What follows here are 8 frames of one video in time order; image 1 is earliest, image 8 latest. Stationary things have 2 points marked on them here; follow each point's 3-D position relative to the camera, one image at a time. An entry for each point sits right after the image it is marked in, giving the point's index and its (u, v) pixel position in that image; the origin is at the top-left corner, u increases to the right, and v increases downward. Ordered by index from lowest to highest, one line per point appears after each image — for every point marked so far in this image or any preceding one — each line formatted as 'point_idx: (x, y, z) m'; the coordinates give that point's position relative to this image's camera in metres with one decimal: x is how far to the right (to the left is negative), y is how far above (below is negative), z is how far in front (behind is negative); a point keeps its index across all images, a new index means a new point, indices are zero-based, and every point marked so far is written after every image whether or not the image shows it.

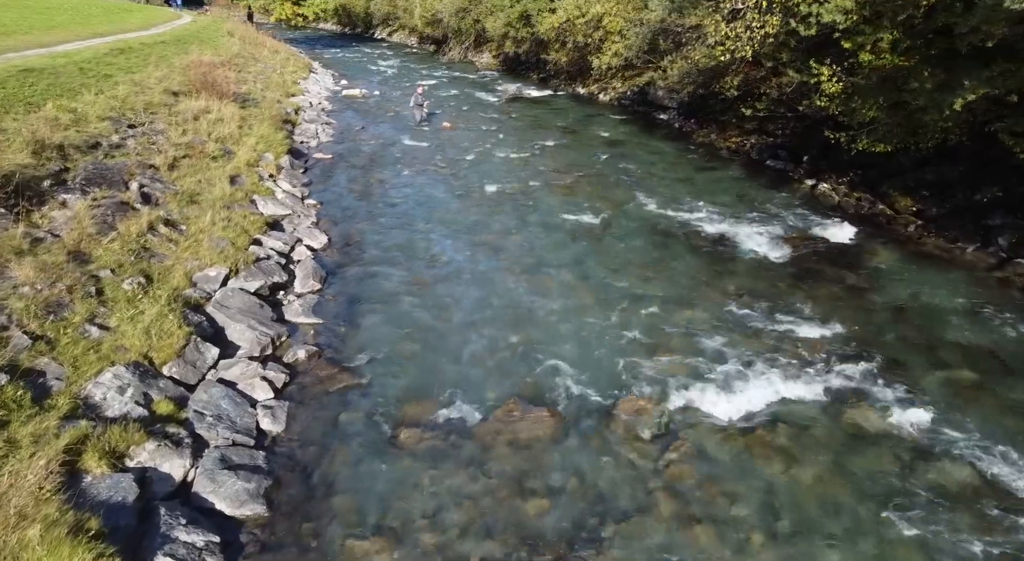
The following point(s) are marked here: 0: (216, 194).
0: (-7.6, +2.2, +18.2) m
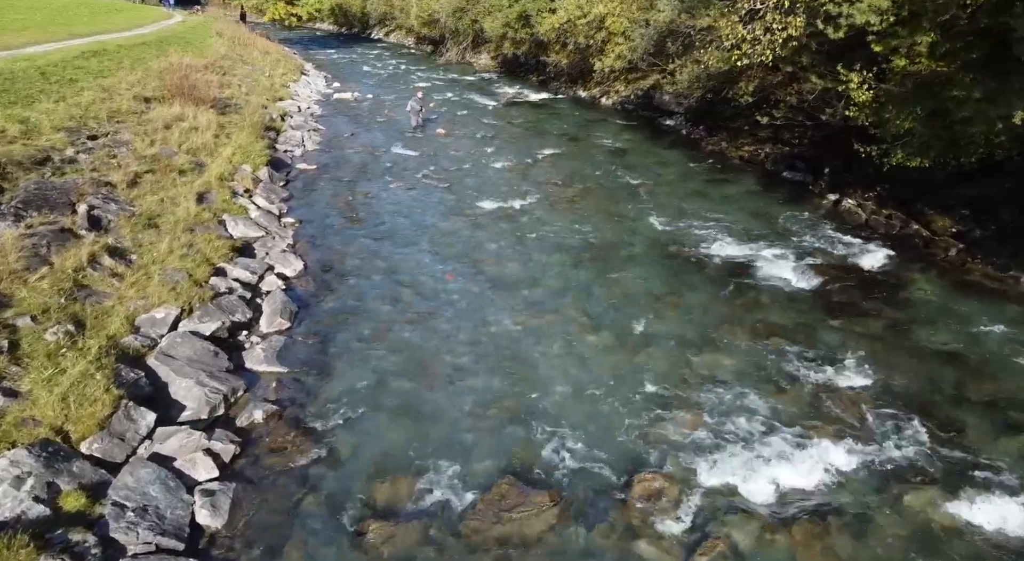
0: (-7.7, +1.5, +16.4) m
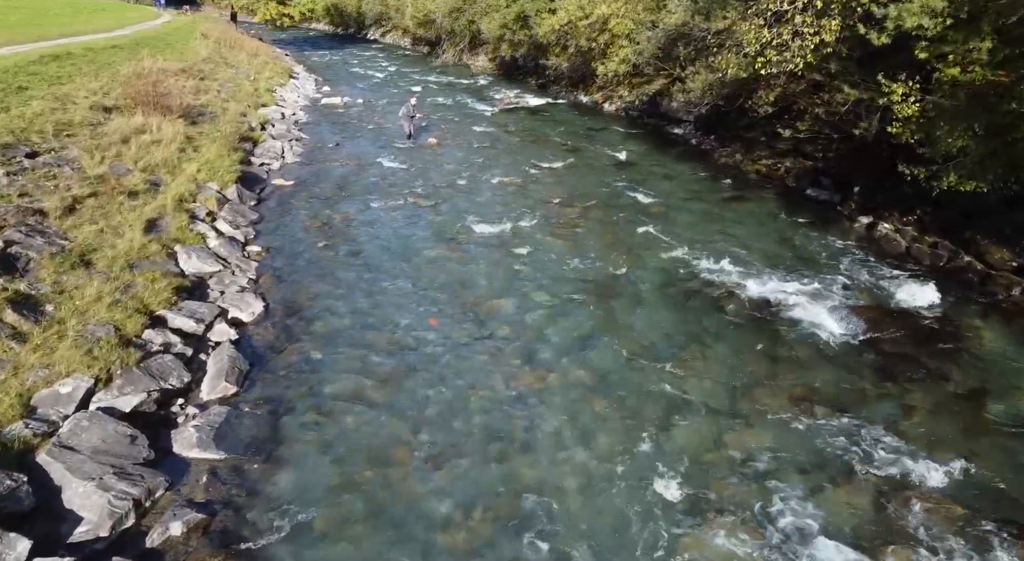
0: (-7.8, +0.7, +14.1) m
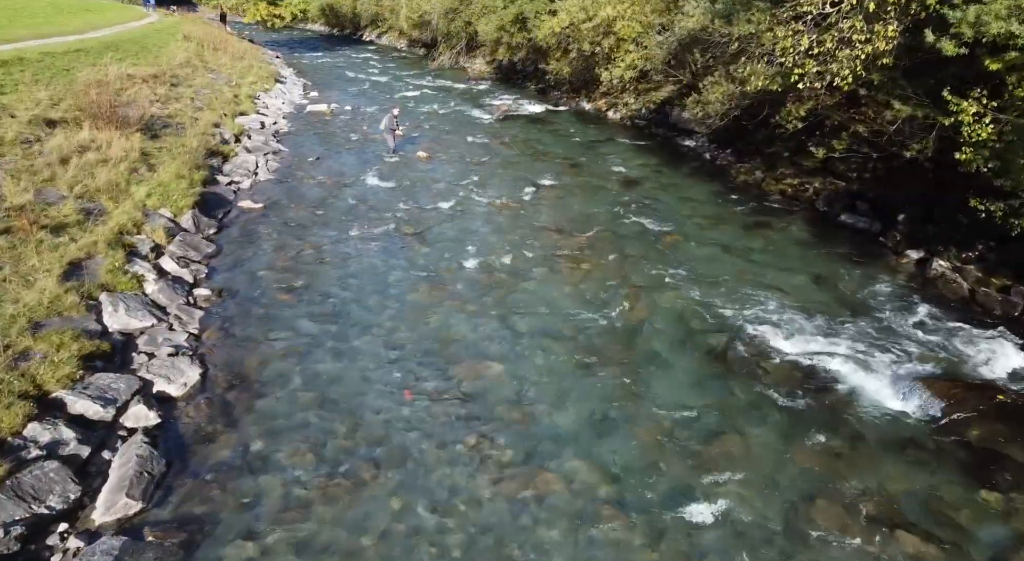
0: (-7.9, -0.3, +11.6) m
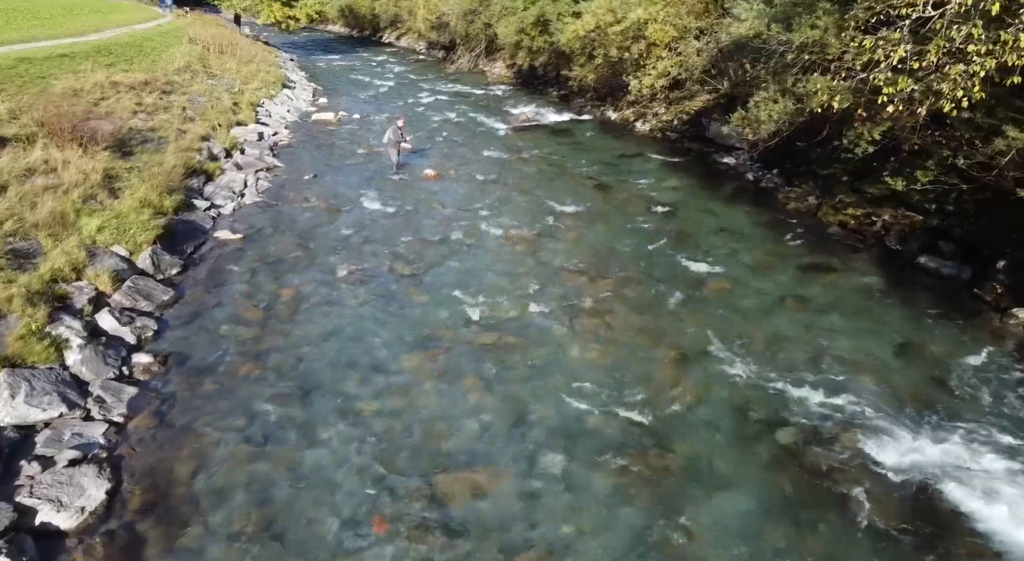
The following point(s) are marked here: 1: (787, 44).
0: (-7.8, -1.4, +8.9) m
1: (+6.7, +5.8, +17.3) m
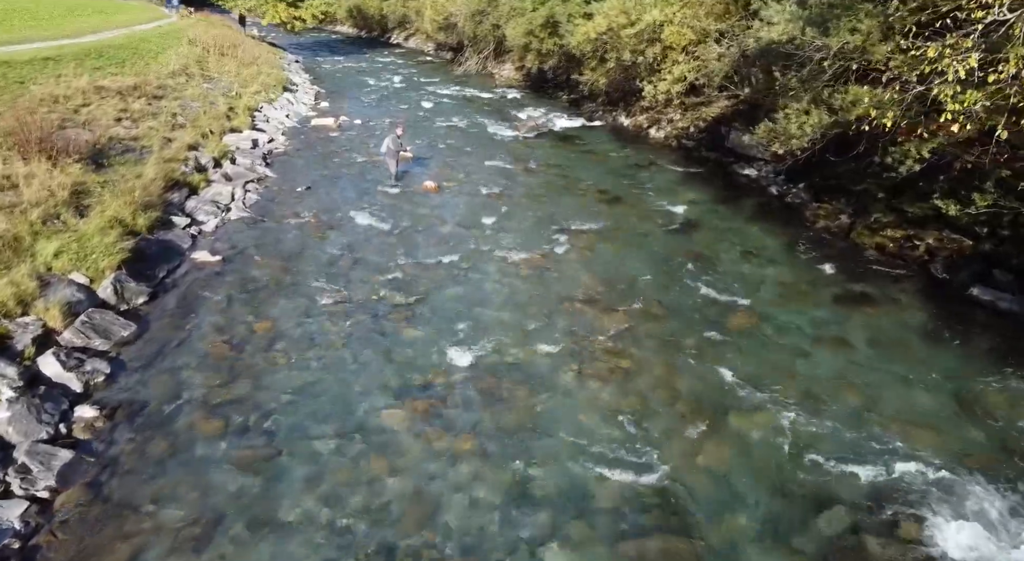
0: (-7.9, -2.0, +7.4) m
1: (+6.8, +5.1, +15.6) m
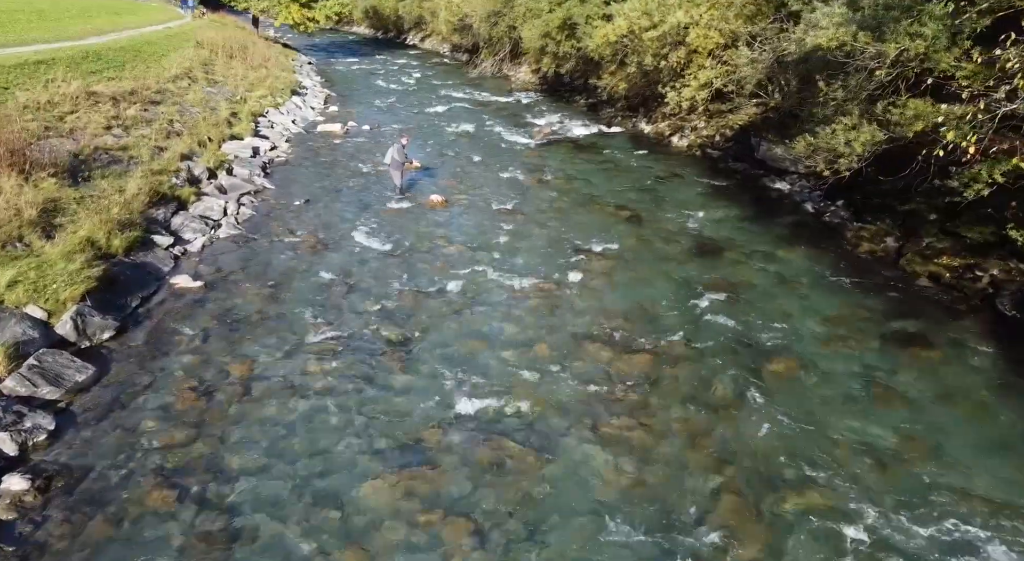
0: (-7.9, -2.6, +5.9) m
1: (+7.0, +4.4, +13.8) m
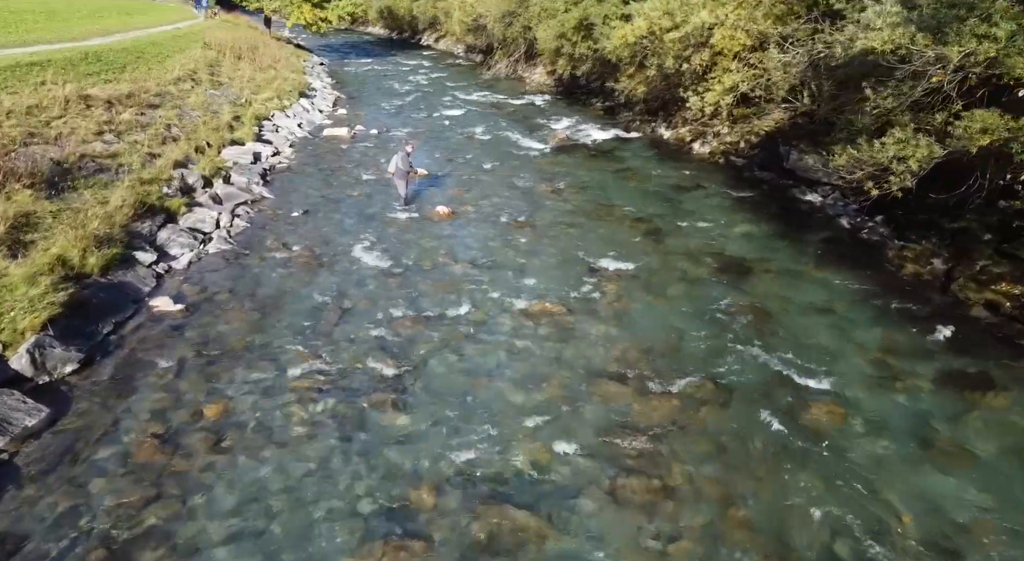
0: (-7.9, -3.0, +4.7) m
1: (+7.1, +3.8, +12.2) m
